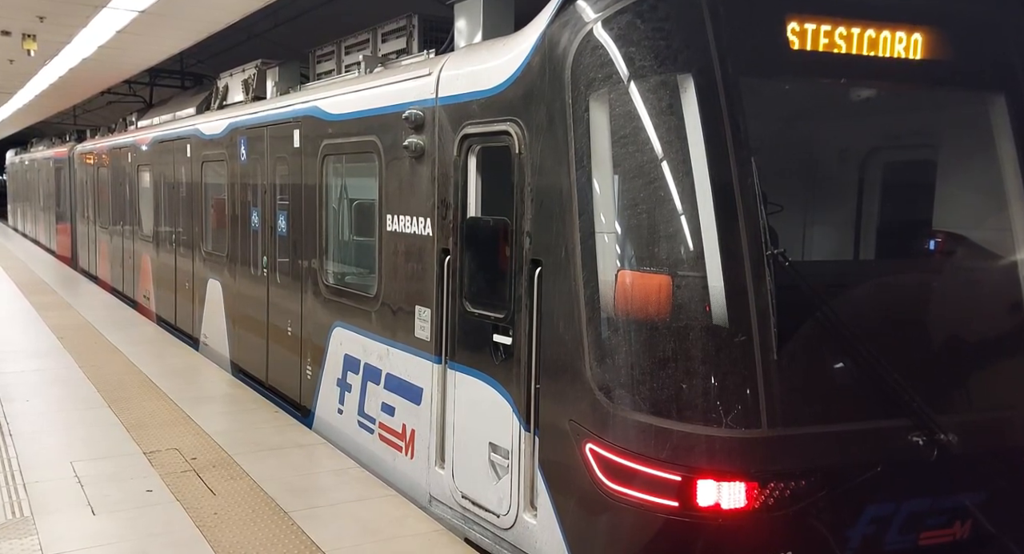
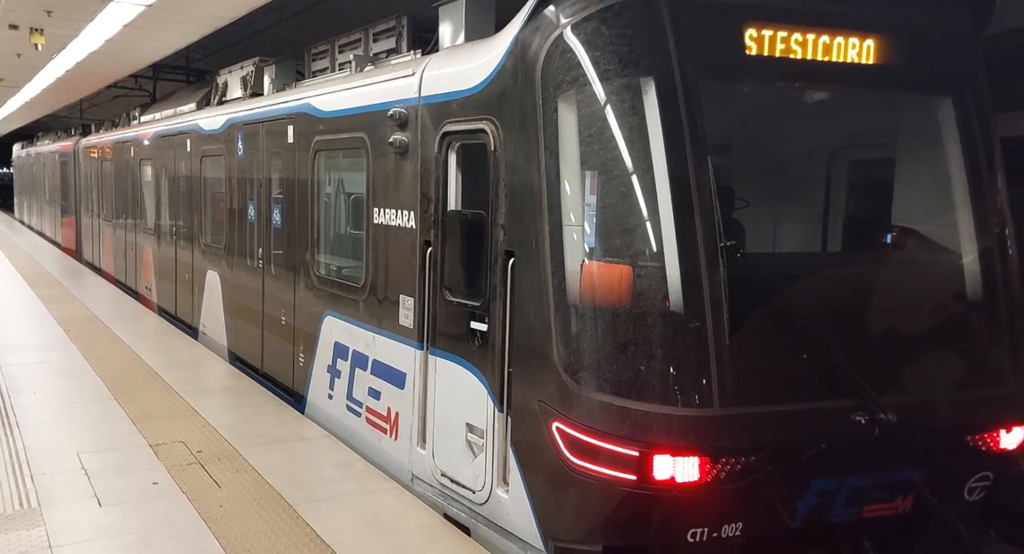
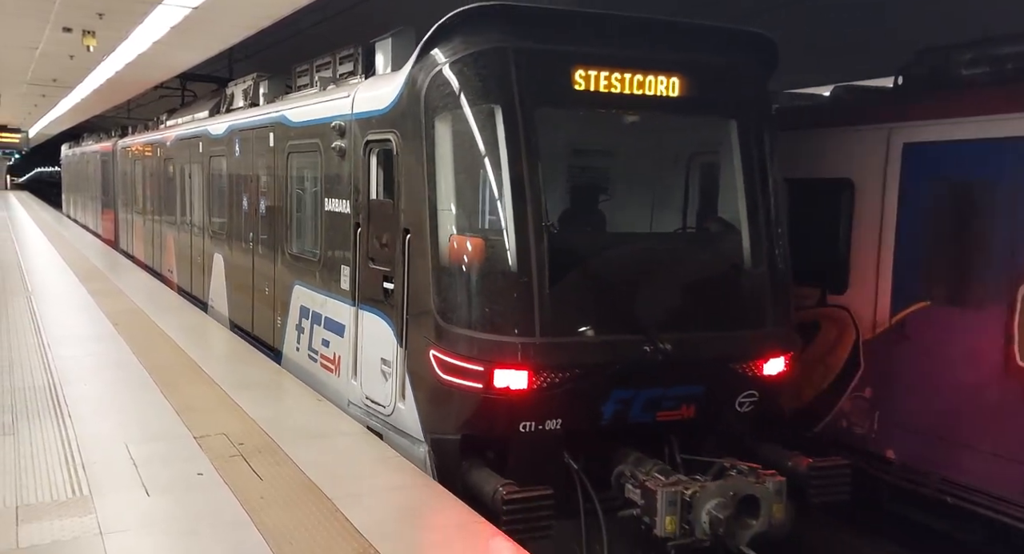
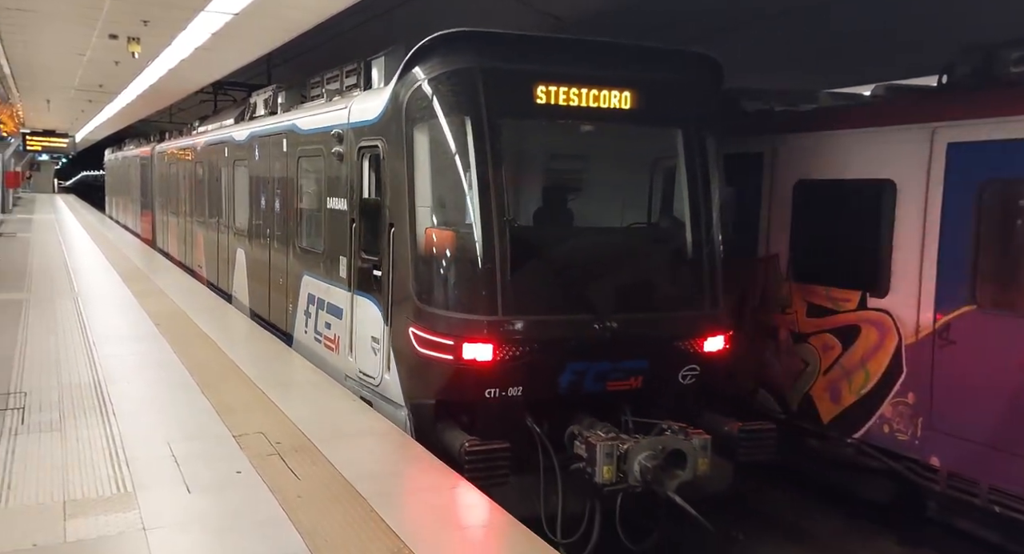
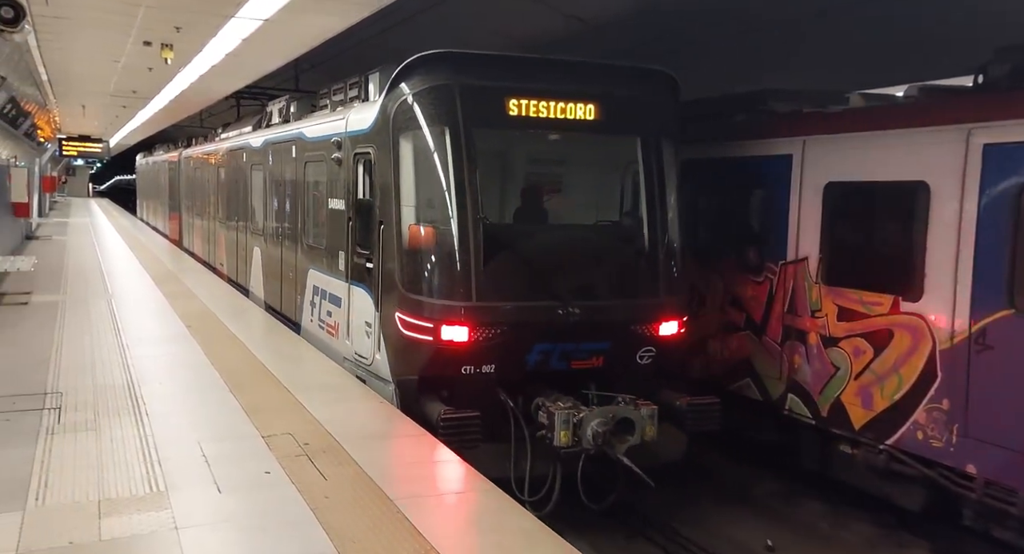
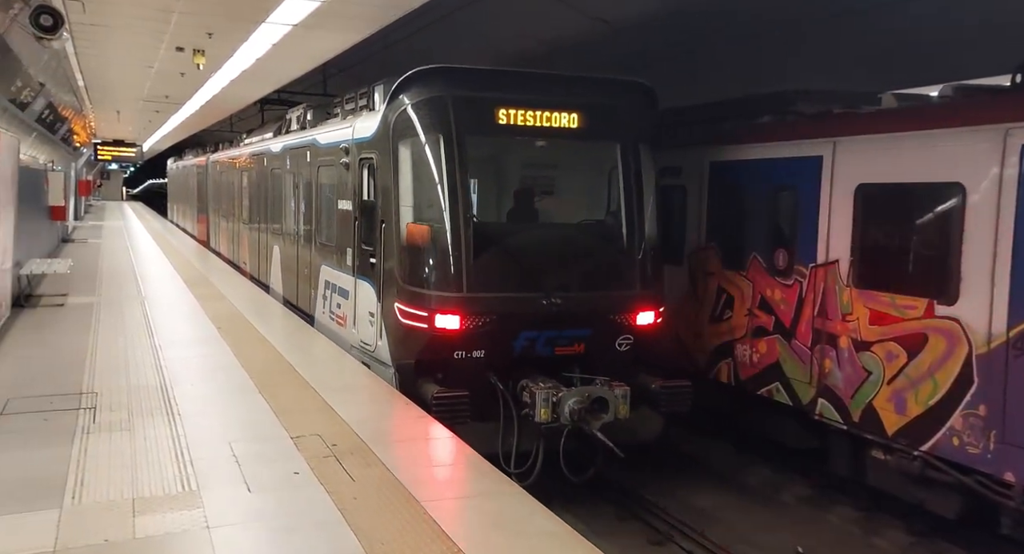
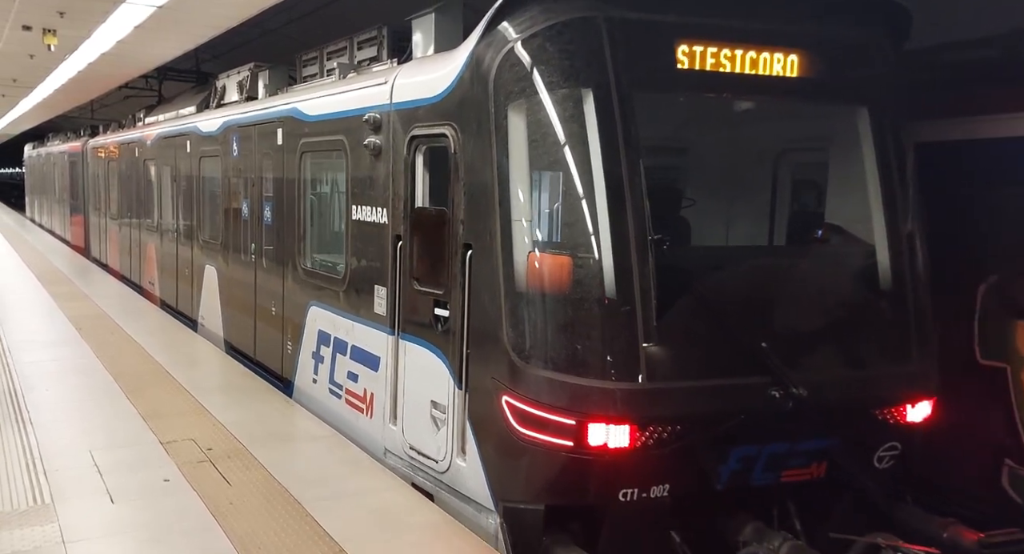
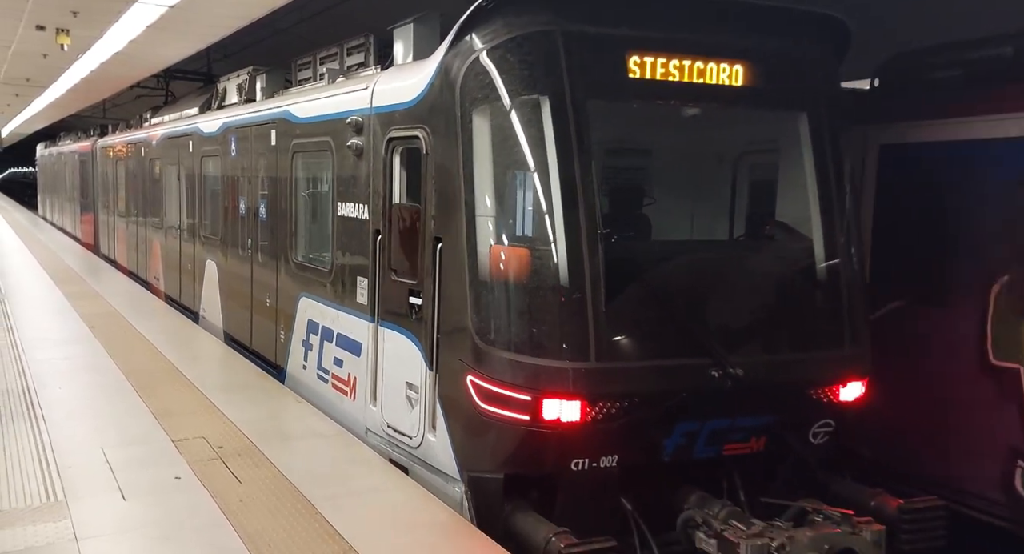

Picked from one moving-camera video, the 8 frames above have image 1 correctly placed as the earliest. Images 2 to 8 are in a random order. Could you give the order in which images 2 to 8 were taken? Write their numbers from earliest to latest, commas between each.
2, 7, 8, 3, 4, 5, 6
